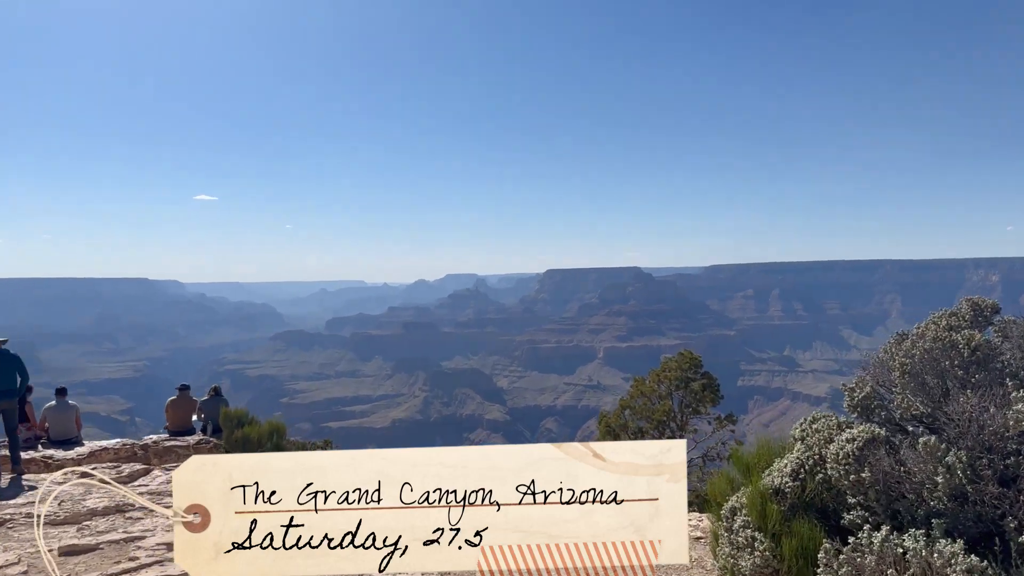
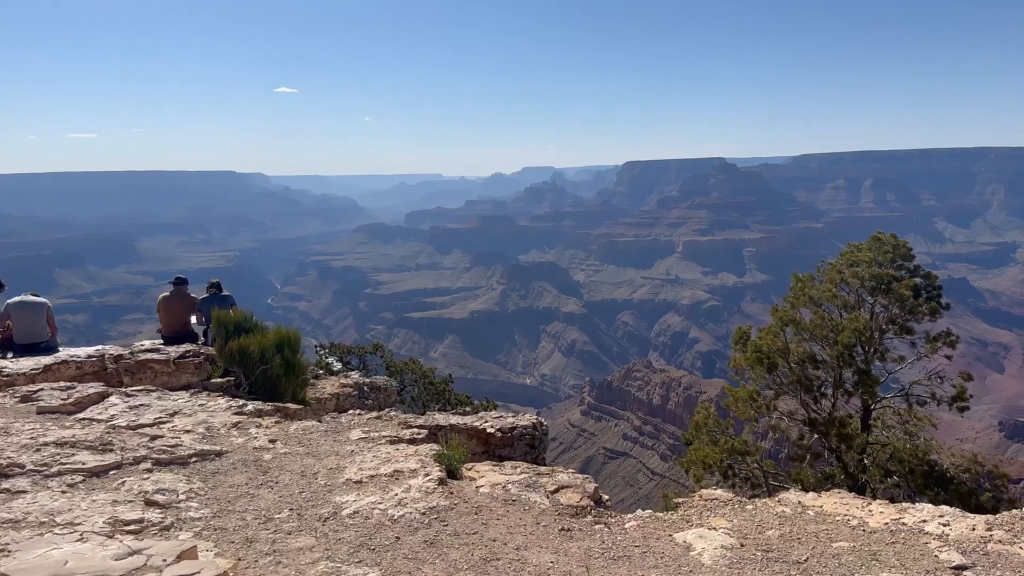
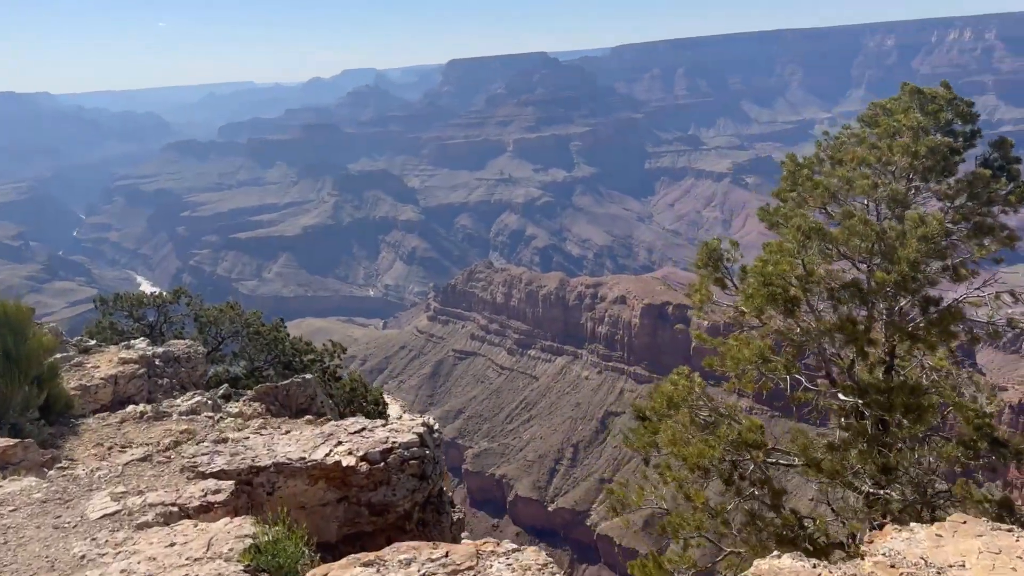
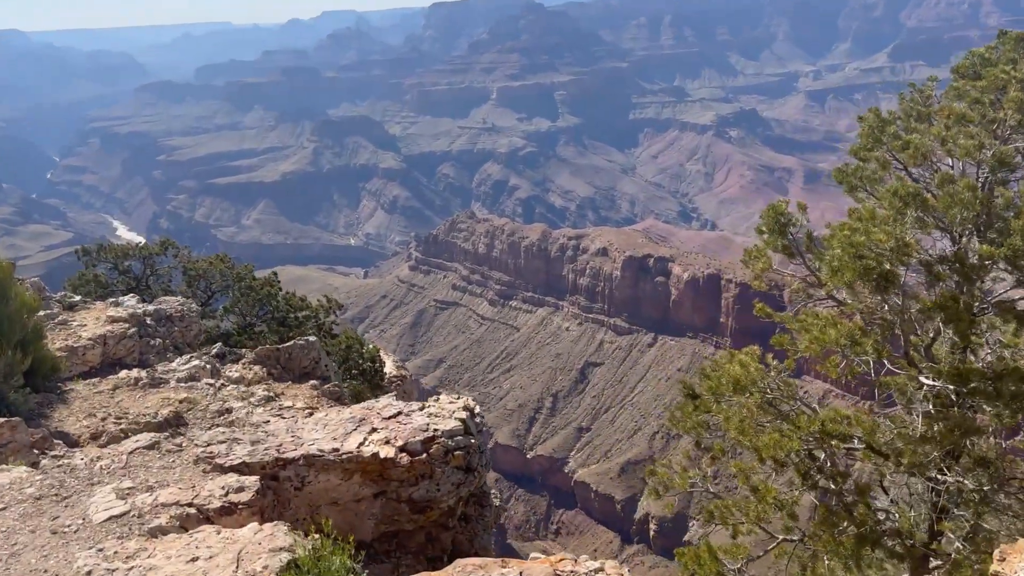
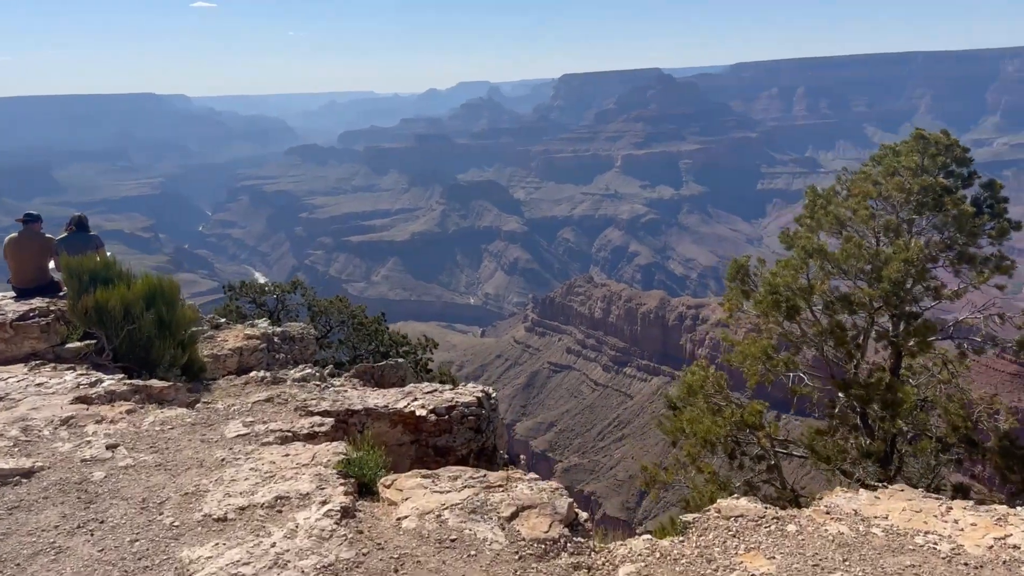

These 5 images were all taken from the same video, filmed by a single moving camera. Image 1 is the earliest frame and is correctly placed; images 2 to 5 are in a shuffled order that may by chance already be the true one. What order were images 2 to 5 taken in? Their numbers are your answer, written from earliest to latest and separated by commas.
2, 5, 3, 4
